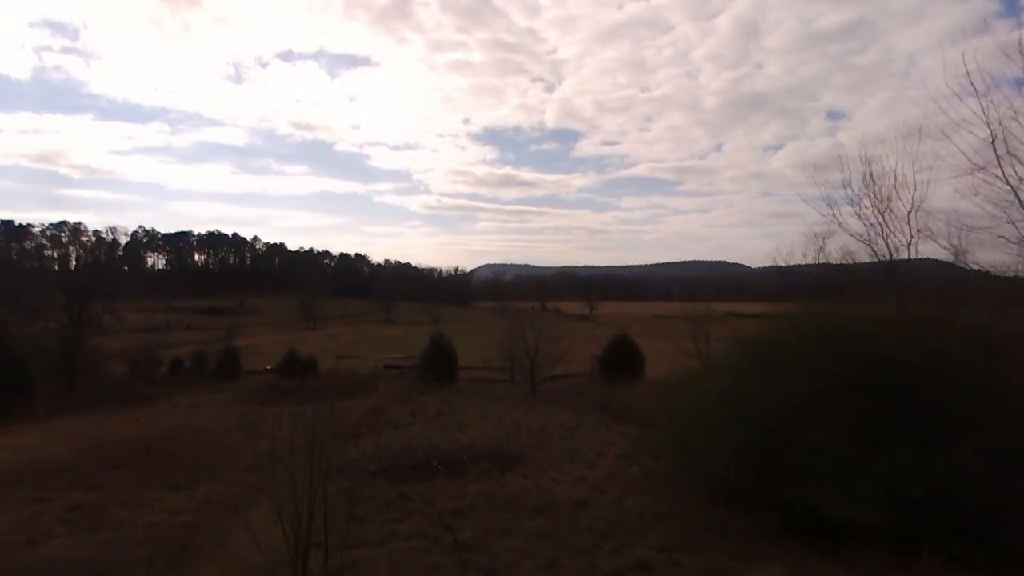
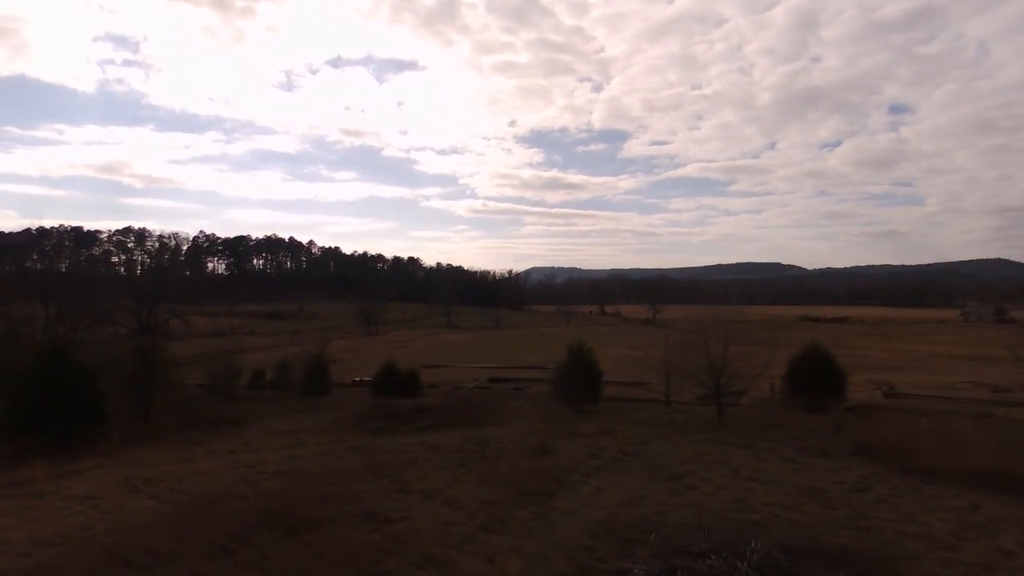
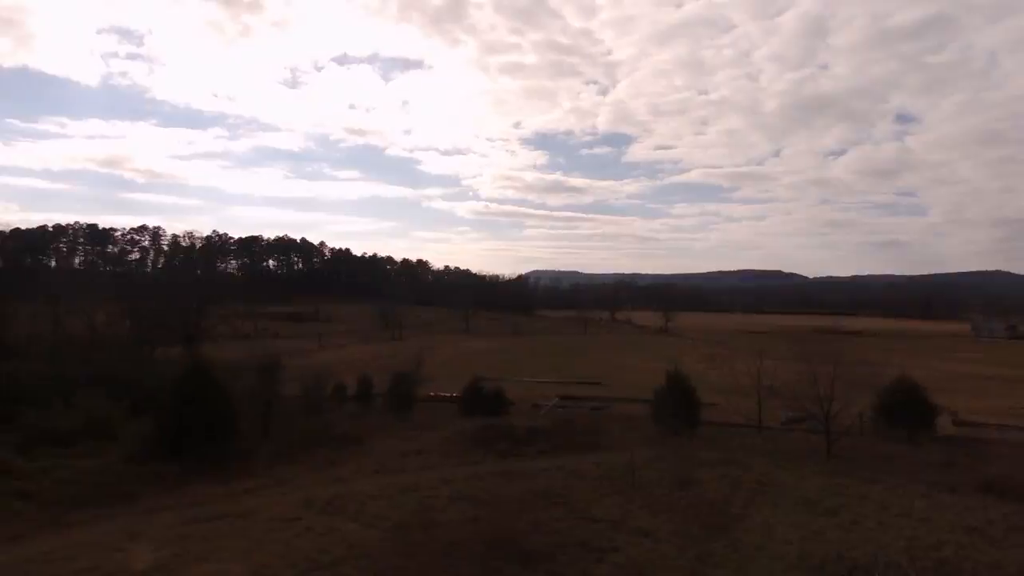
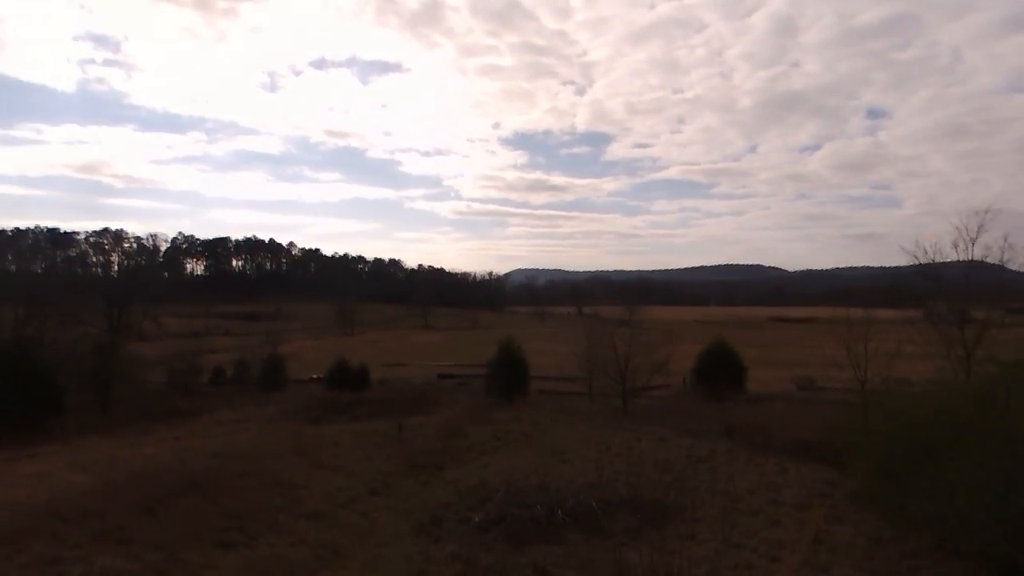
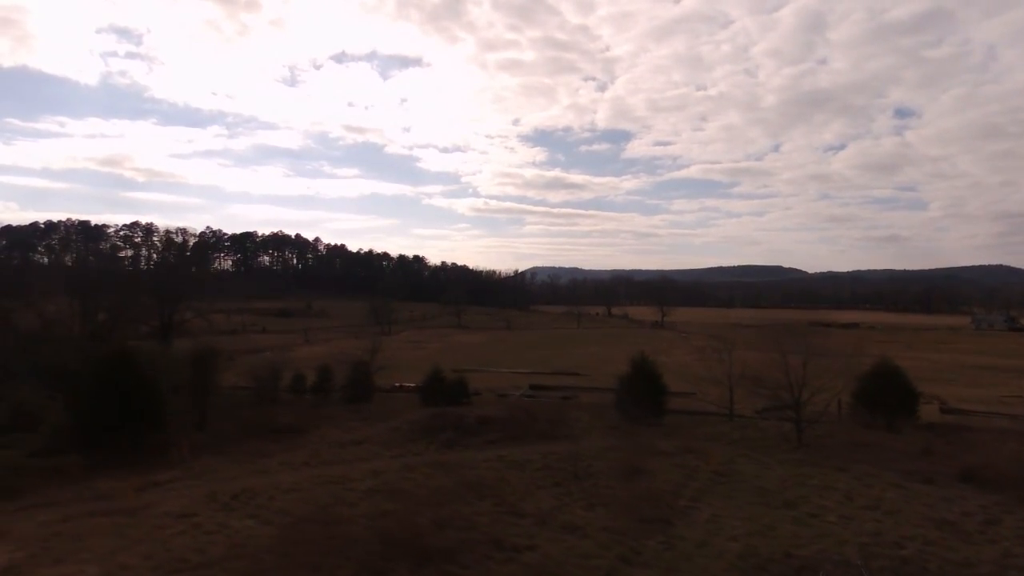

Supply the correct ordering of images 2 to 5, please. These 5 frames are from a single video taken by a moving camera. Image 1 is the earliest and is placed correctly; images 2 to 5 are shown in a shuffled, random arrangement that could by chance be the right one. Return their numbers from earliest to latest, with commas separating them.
4, 2, 5, 3
